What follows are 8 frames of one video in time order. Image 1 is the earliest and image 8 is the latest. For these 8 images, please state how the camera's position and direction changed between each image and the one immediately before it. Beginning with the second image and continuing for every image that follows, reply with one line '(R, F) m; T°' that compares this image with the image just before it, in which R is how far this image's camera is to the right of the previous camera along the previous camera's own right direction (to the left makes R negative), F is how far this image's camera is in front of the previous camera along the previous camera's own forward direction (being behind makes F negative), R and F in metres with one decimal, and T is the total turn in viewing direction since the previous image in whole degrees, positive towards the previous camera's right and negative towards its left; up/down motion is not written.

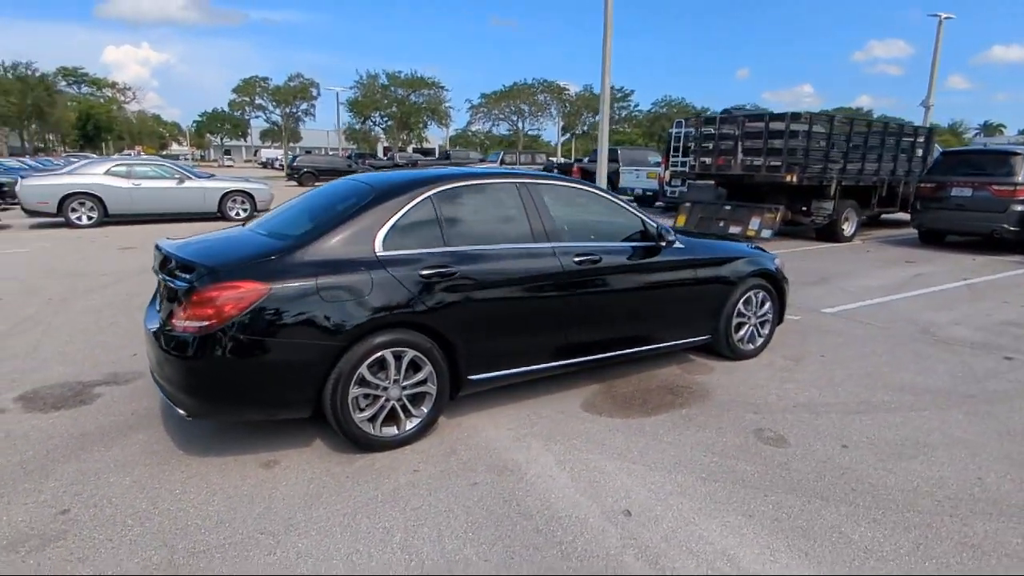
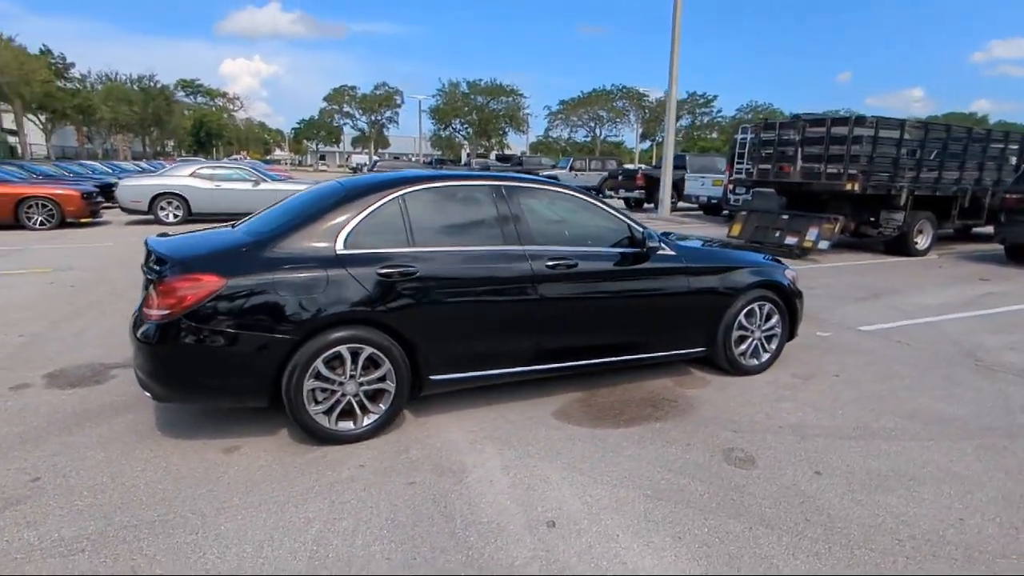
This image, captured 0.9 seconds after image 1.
(+0.8, +0.1) m; -8°
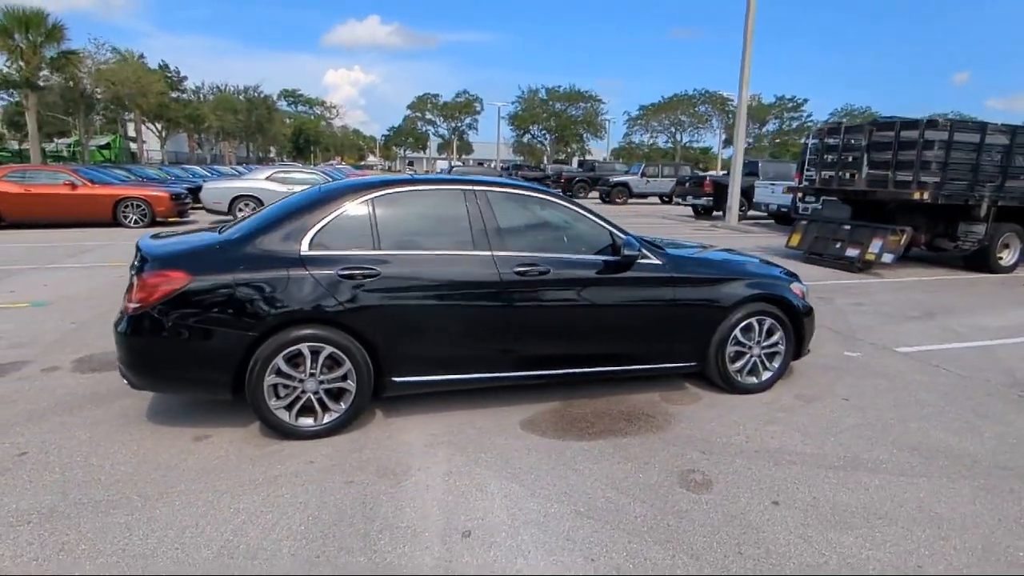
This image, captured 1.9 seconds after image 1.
(+0.8, +0.1) m; -8°
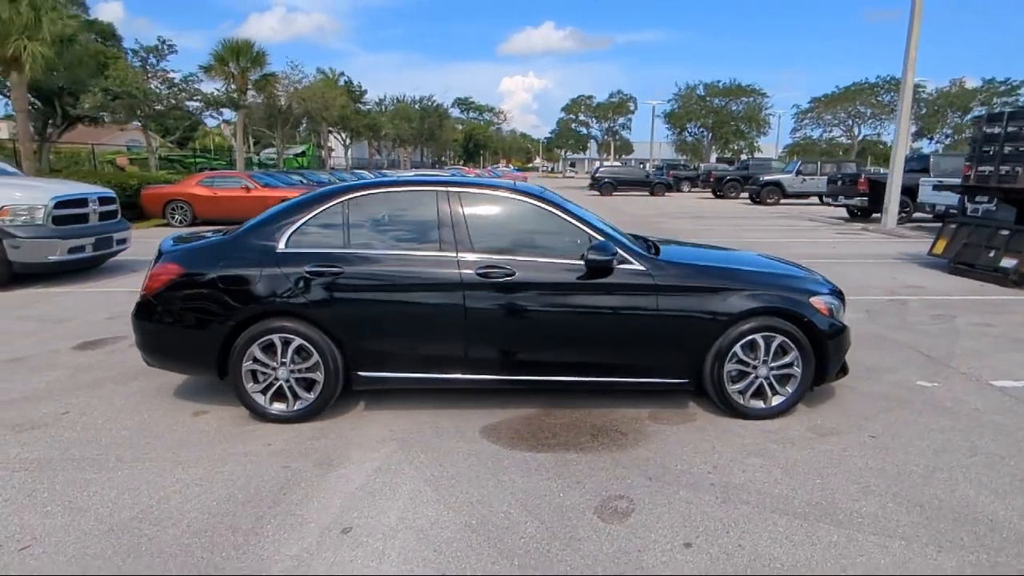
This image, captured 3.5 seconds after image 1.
(+1.4, +0.3) m; -15°
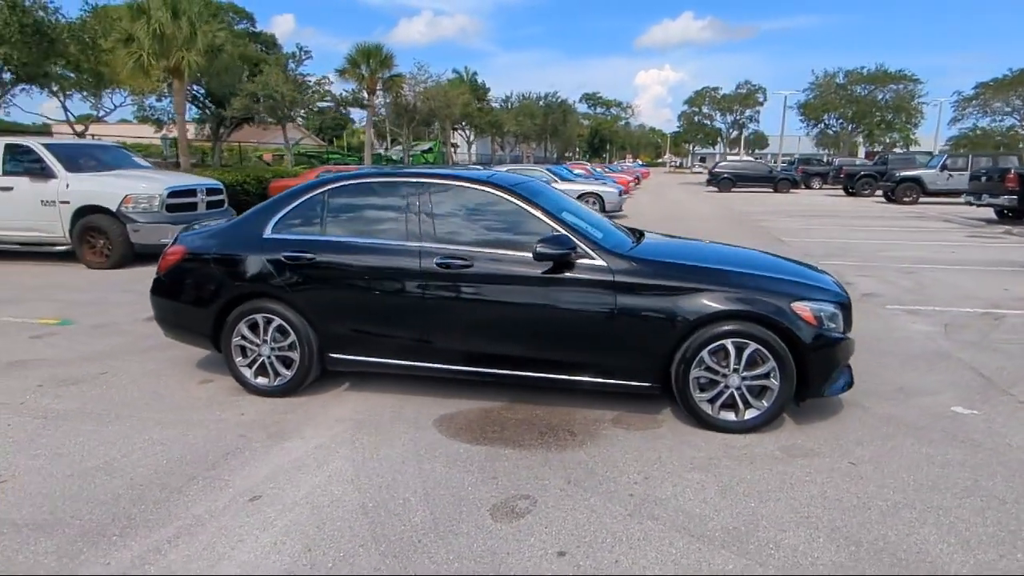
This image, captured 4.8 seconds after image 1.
(+1.1, +0.2) m; -12°
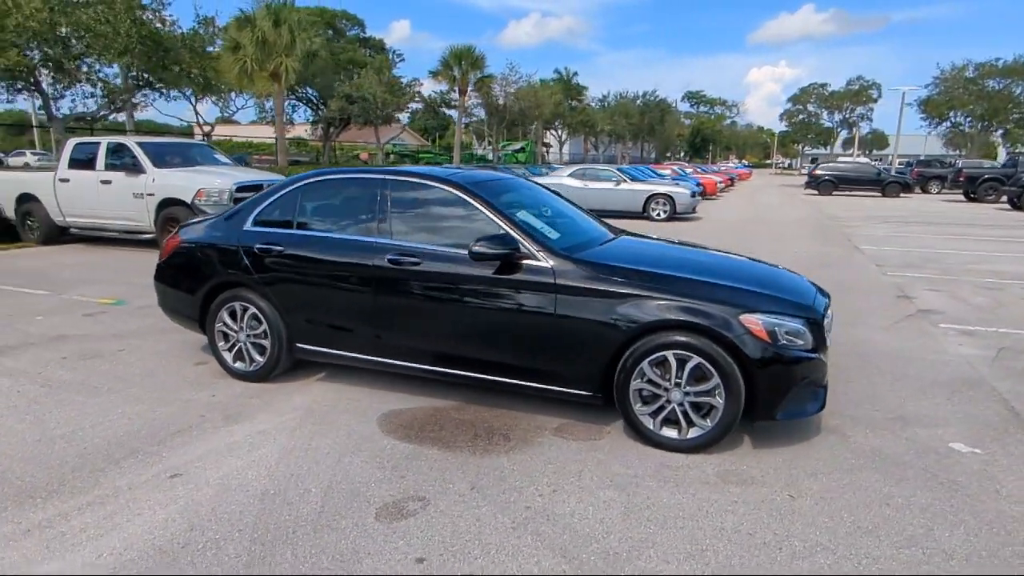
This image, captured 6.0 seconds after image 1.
(+1.0, +0.2) m; -9°
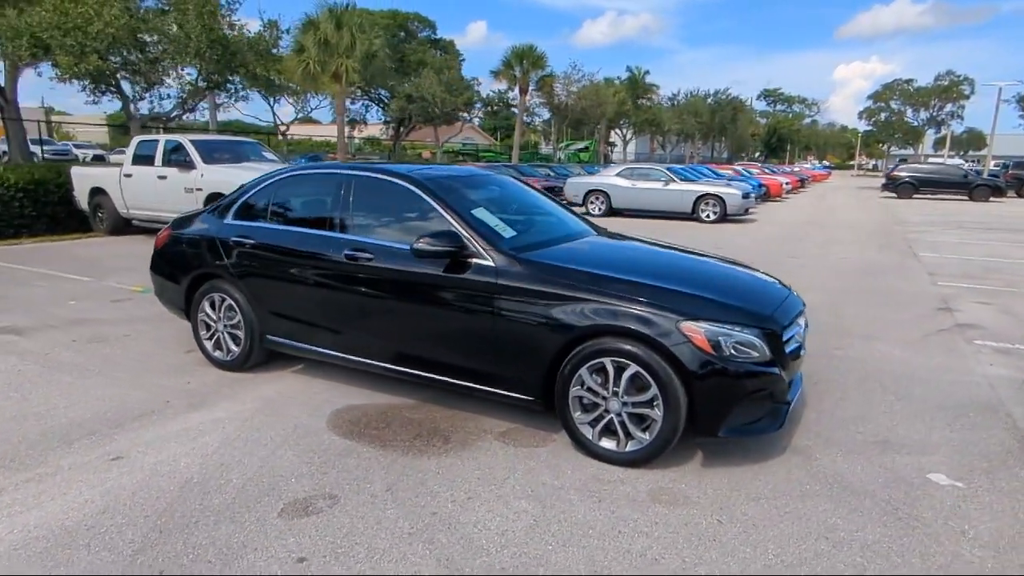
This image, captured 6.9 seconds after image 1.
(+0.8, +0.2) m; -6°
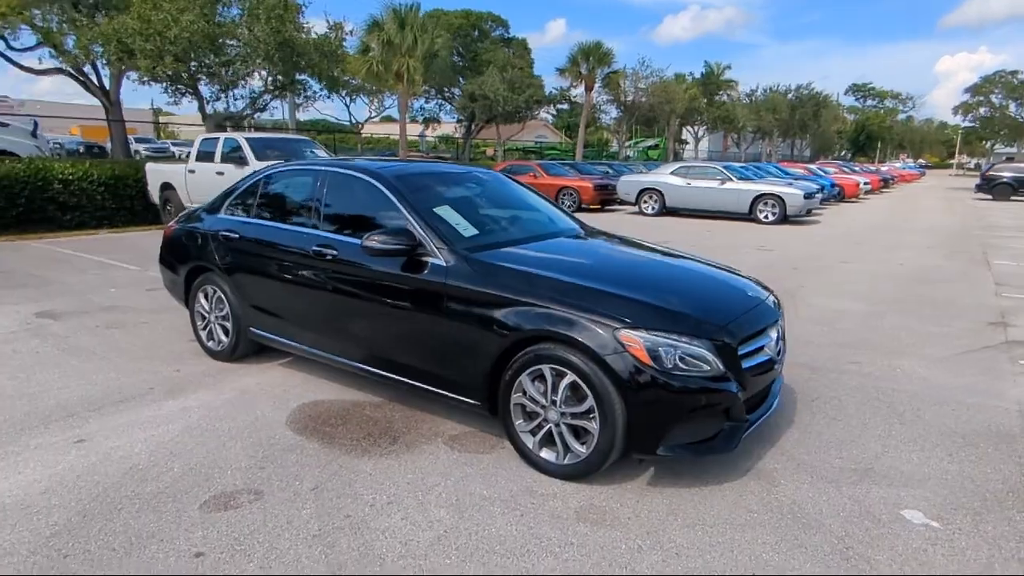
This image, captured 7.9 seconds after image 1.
(+0.7, +0.2) m; -7°
